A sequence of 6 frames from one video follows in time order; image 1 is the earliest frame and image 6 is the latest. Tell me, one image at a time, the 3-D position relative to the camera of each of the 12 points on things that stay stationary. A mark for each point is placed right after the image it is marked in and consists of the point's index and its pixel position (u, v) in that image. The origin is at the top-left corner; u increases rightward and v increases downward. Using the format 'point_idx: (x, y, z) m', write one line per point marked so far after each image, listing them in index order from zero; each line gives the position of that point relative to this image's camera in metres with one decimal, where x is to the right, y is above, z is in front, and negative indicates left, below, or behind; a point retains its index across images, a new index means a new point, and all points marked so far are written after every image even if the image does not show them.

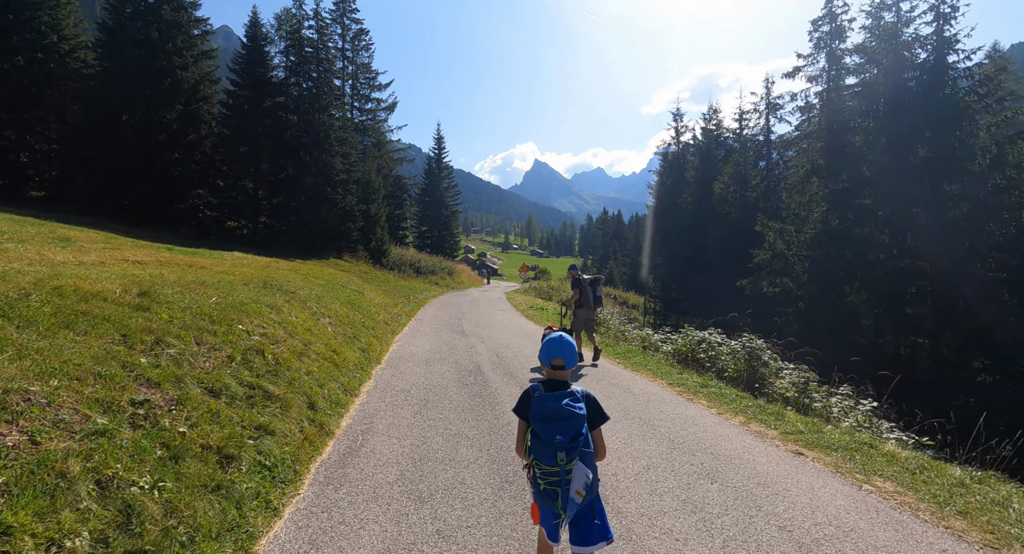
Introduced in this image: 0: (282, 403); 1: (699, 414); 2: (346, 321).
0: (-2.5, -1.4, +5.5) m
1: (+2.4, -1.7, +6.4) m
2: (-4.0, -1.1, +12.1) m
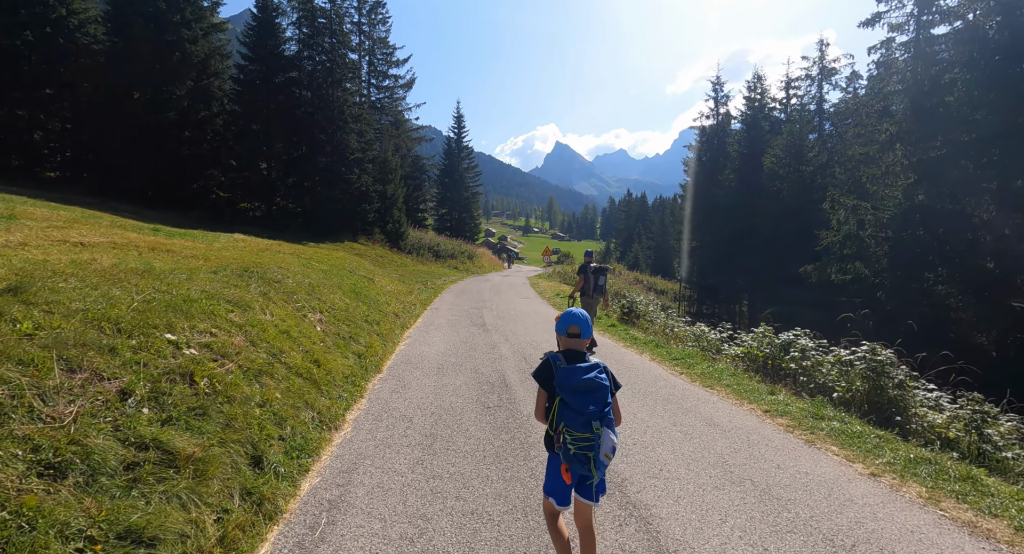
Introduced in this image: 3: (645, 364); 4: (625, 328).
0: (-2.1, -1.3, +3.5) m
1: (+2.8, -1.7, +4.2) m
2: (-3.3, -0.8, +10.1) m
3: (+2.4, -1.6, +9.1) m
4: (+3.1, -1.4, +13.7) m
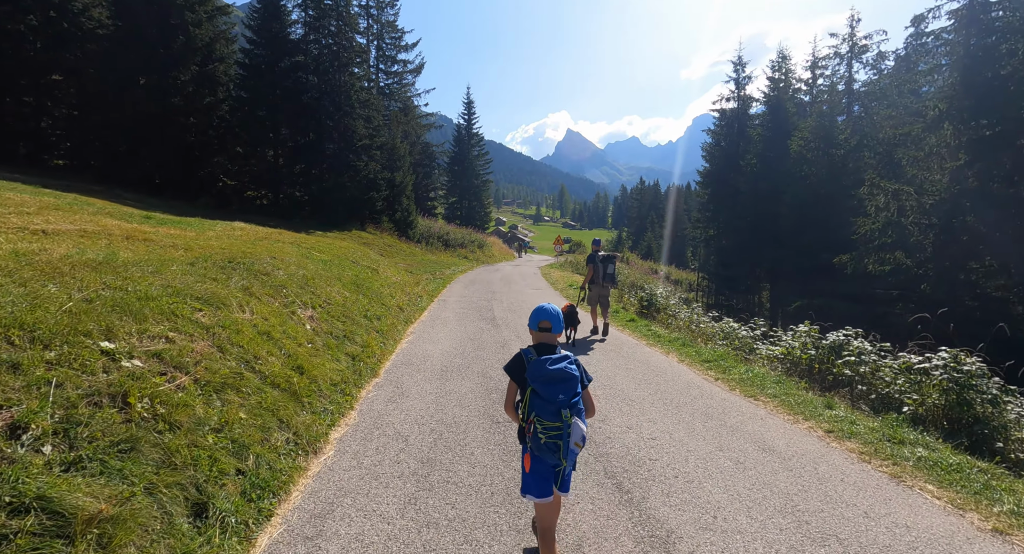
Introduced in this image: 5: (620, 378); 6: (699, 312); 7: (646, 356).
0: (-2.1, -1.3, +2.6) m
1: (+2.9, -1.6, +3.2) m
2: (-3.1, -0.7, +9.2) m
3: (+2.6, -1.4, +8.1) m
4: (+3.4, -1.2, +12.7) m
5: (+1.6, -1.5, +7.4) m
6: (+4.9, -0.9, +13.3) m
7: (+2.4, -1.4, +9.0) m
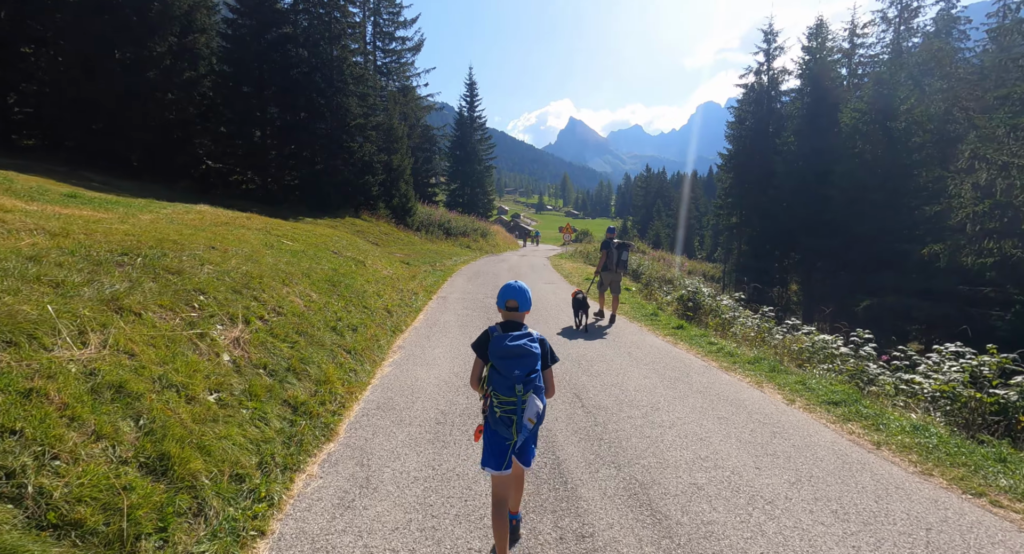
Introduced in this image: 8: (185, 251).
0: (-1.7, -1.4, -0.1) m
1: (+3.2, -1.8, +0.4) m
2: (-2.8, -0.7, +6.5) m
3: (+2.9, -1.5, +5.4) m
4: (+3.7, -1.1, +9.9) m
5: (+1.9, -1.5, +4.6) m
6: (+5.3, -0.8, +10.5) m
7: (+2.7, -1.4, +6.2) m
8: (-4.5, +0.4, +6.9) m
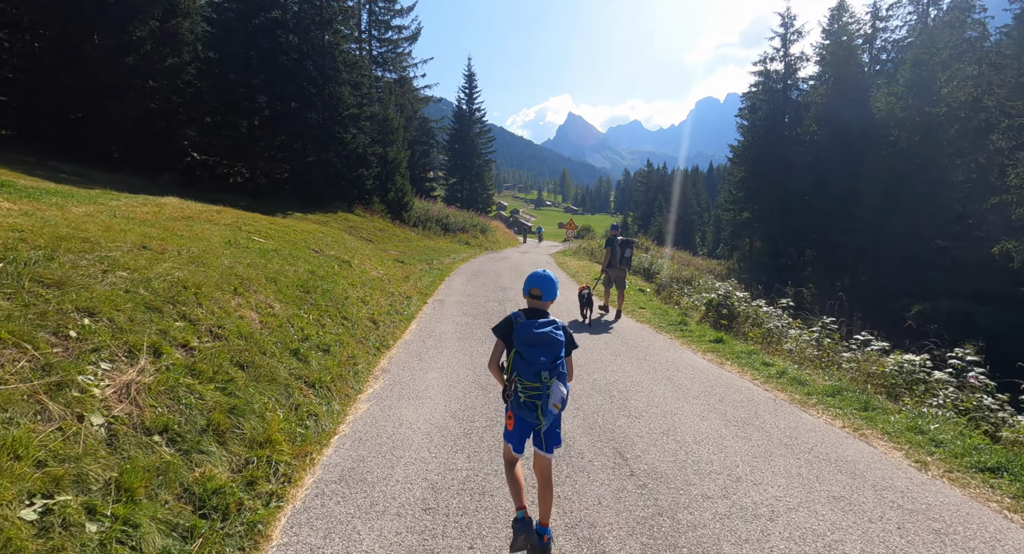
0: (-1.6, -1.6, -1.8) m
1: (+3.3, -1.9, -1.2) m
2: (-2.6, -0.8, +4.8) m
3: (+3.1, -1.6, +3.7) m
4: (+3.9, -1.2, +8.3) m
5: (+2.1, -1.6, +3.0) m
6: (+5.4, -0.8, +8.8) m
7: (+2.8, -1.5, +4.6) m
8: (-4.4, +0.3, +5.2) m
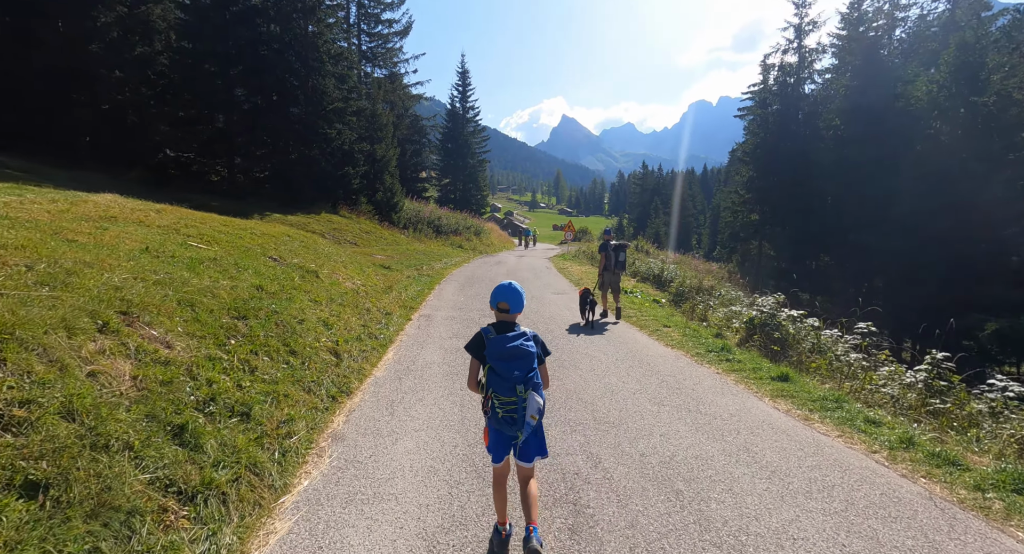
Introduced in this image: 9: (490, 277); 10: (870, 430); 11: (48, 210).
0: (-1.4, -1.8, -4.0) m
1: (+3.5, -2.1, -3.3) m
2: (-2.5, -1.0, +2.6) m
3: (+3.2, -1.8, +1.6) m
4: (+3.9, -1.4, +6.2) m
5: (+2.2, -1.9, +0.8) m
6: (+5.5, -1.1, +6.7) m
7: (+3.0, -1.7, +2.5) m
8: (-4.3, 0.0, +3.0) m
9: (-0.8, -0.1, +17.3) m
10: (+3.7, -1.5, +5.3) m
11: (-7.5, +1.2, +8.1) m
